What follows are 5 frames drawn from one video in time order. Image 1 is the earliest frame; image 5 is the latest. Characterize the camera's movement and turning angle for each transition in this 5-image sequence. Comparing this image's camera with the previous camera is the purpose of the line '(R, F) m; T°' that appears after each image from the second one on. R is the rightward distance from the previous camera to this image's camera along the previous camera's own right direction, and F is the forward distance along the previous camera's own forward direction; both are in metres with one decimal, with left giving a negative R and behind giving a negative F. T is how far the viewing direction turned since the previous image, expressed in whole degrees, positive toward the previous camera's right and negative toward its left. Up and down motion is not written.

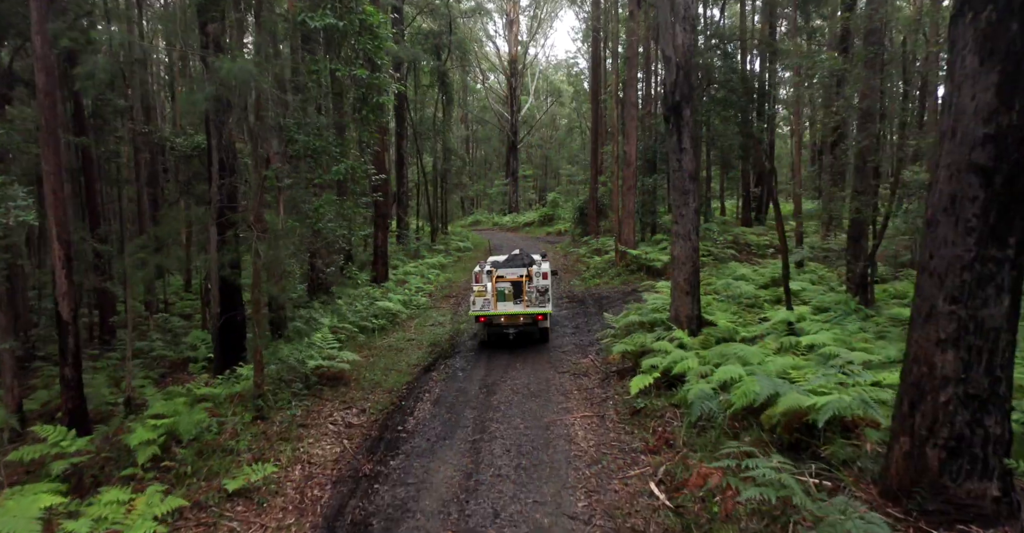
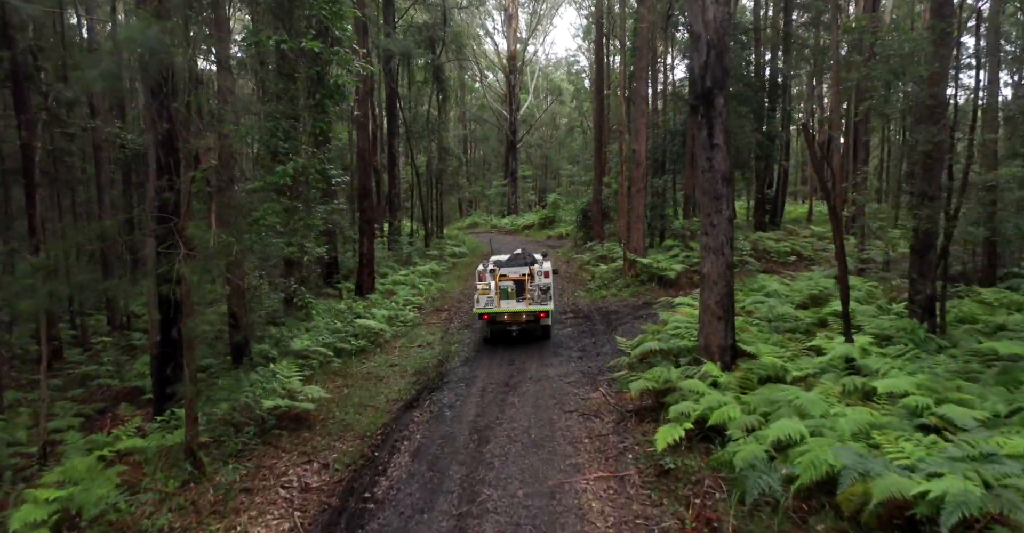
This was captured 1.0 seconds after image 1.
(0.0, +1.8) m; 0°
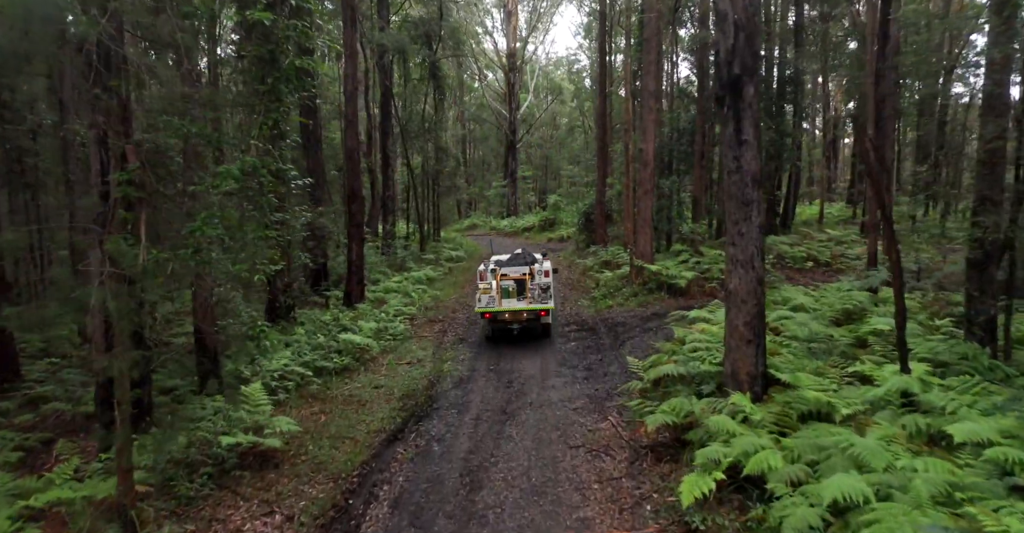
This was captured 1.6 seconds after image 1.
(0.0, +1.2) m; 0°
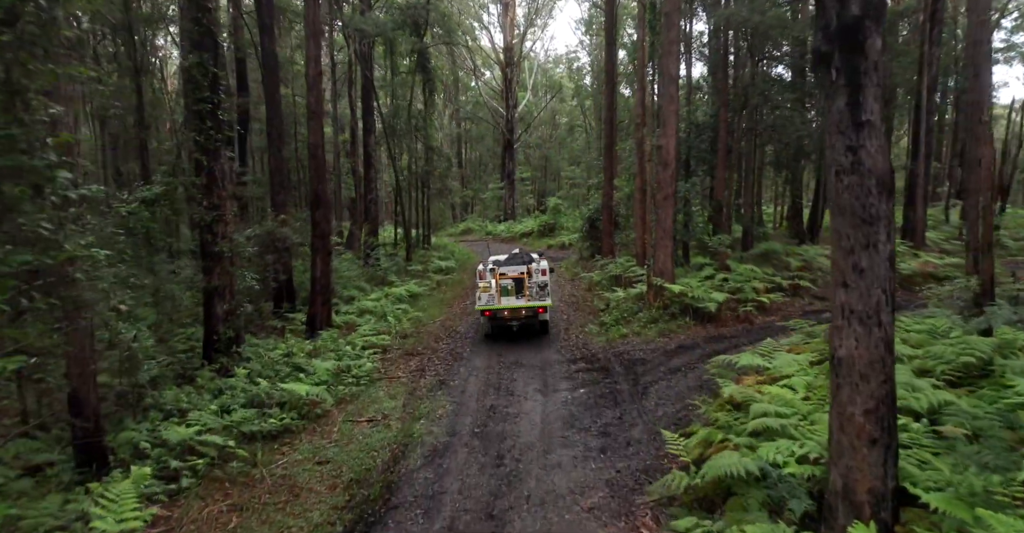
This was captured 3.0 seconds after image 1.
(+0.1, +2.9) m; 0°
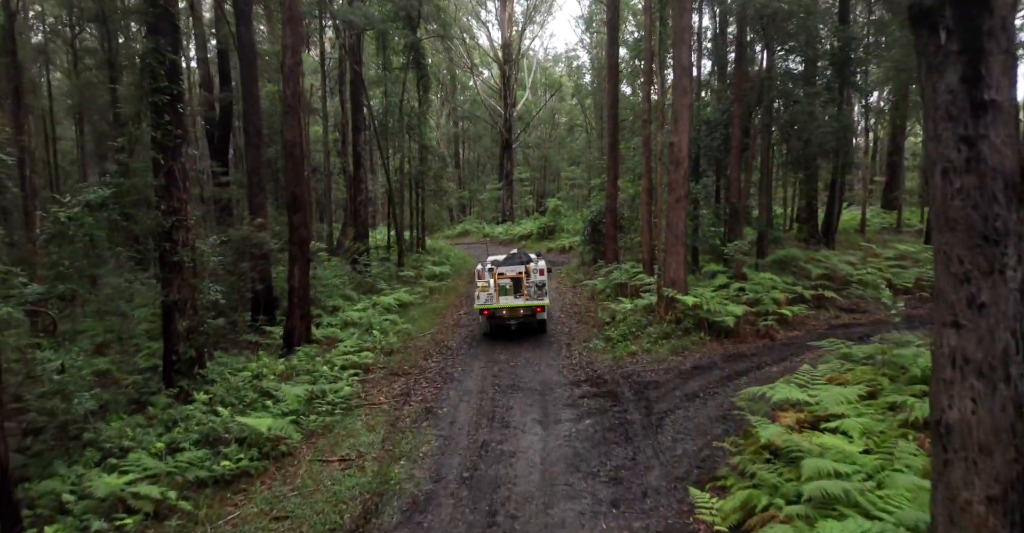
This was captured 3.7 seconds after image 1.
(0.0, +1.3) m; 0°
